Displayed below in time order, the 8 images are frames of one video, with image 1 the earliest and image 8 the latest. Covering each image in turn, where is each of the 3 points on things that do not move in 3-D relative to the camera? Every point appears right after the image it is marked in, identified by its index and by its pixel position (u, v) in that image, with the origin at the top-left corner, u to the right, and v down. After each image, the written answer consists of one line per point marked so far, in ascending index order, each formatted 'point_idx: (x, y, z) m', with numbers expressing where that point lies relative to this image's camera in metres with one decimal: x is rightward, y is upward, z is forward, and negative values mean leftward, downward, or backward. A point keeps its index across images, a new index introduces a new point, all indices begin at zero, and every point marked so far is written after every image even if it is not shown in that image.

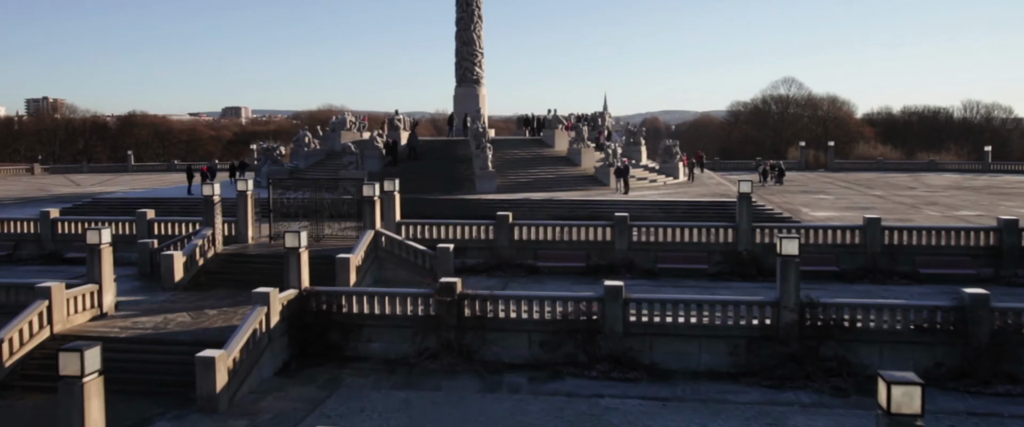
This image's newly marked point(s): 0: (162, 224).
0: (-3.8, -0.1, +15.2) m
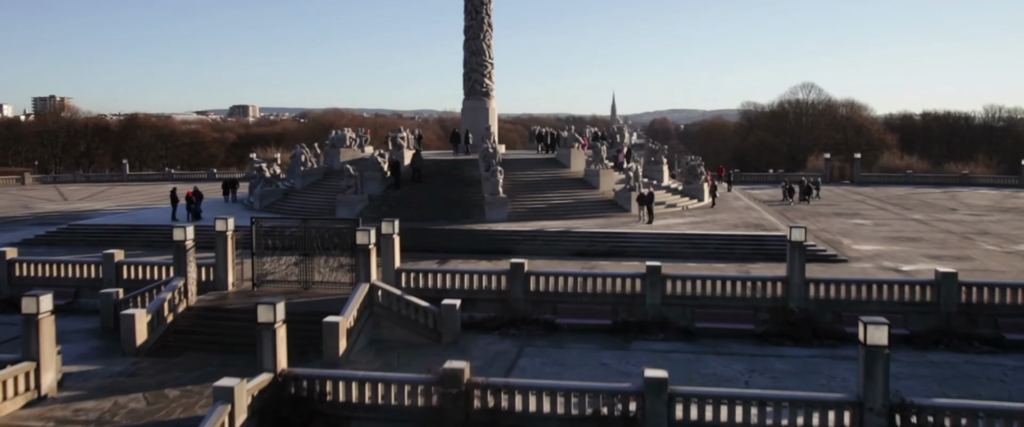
0: (-3.7, -0.5, +13.5) m
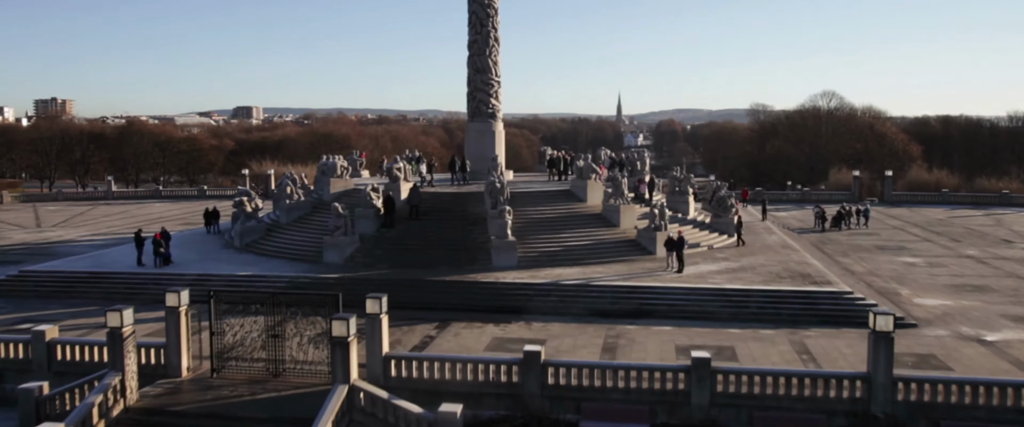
0: (-3.6, -1.1, +11.2) m
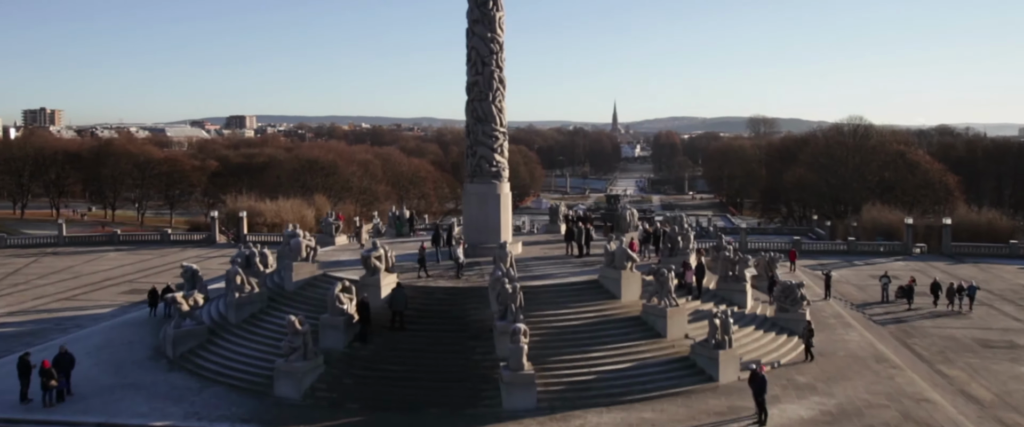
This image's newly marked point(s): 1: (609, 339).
0: (-3.4, -2.2, +6.6) m
1: (+1.0, -1.3, +14.2) m
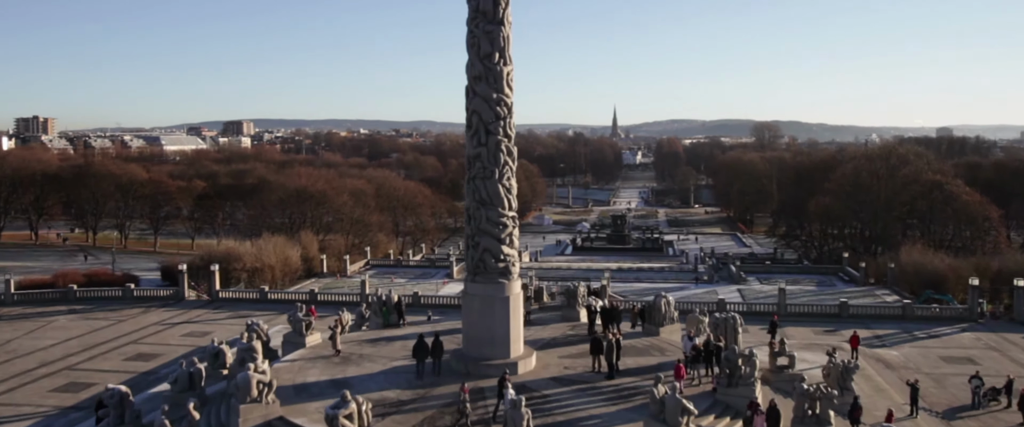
0: (-3.3, -3.3, +2.6) m
1: (+1.1, -2.4, +10.2) m
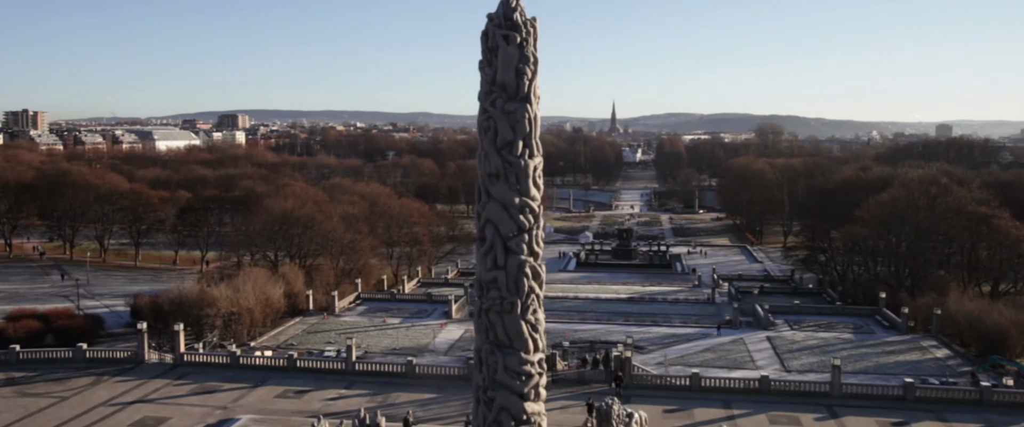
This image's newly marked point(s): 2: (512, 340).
0: (-3.1, -4.5, -1.4) m
1: (+1.3, -3.6, +6.2) m
2: (0.0, -1.1, +10.8) m
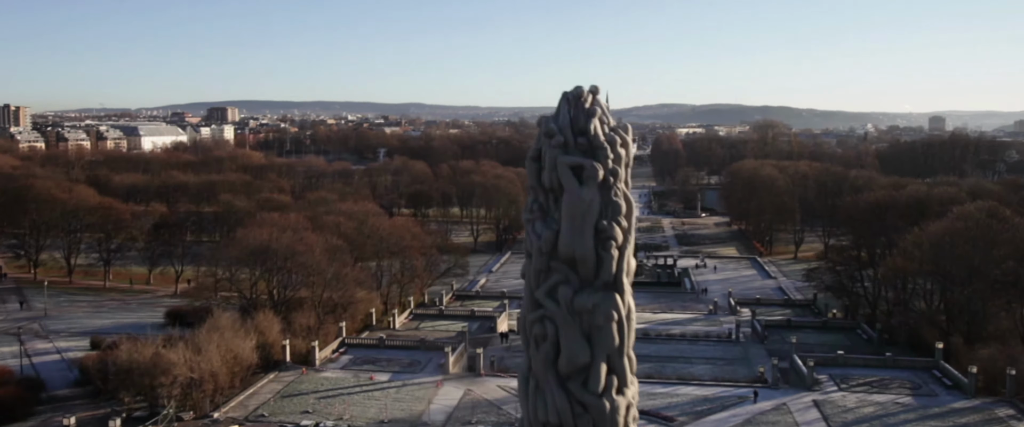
0: (-2.7, -5.8, -6.6) m
1: (+1.7, -4.9, +1.1) m
2: (+0.3, -2.3, +5.7) m
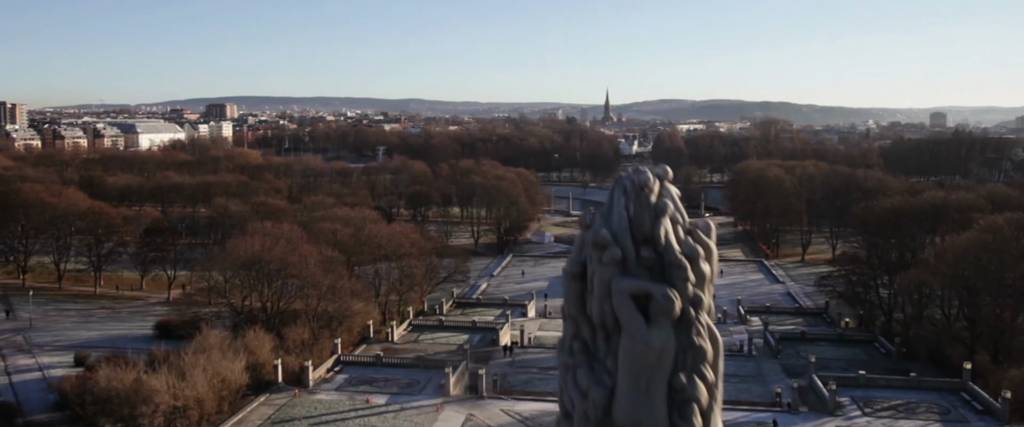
0: (-2.5, -6.3, -8.4) m
1: (+1.8, -5.3, -0.8) m
2: (+0.4, -2.7, +3.9) m
